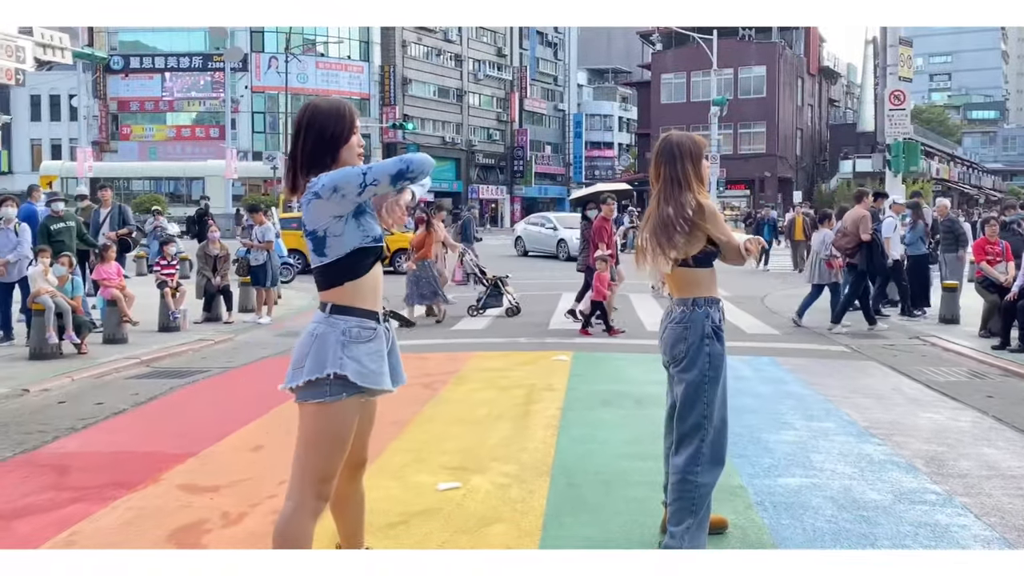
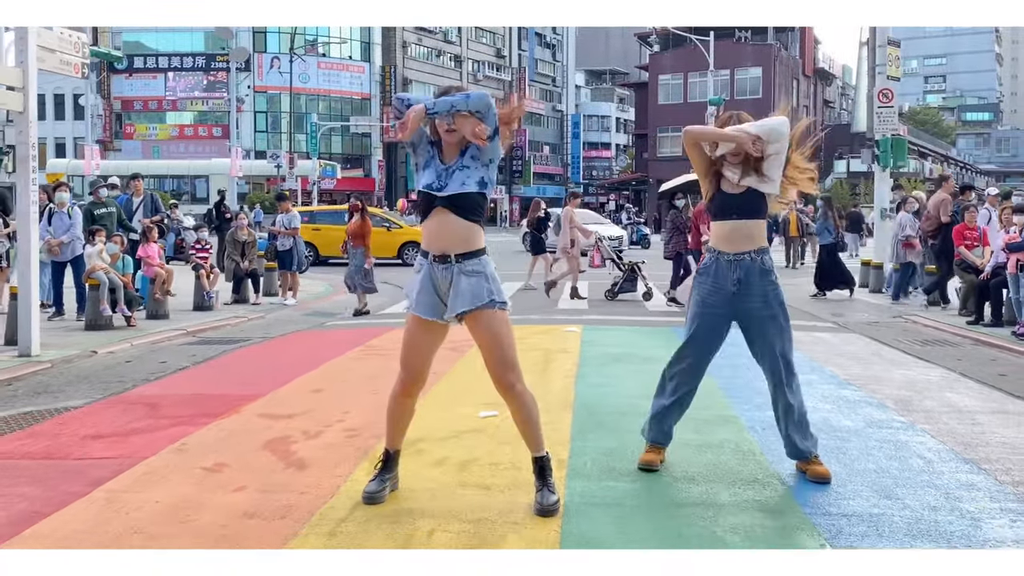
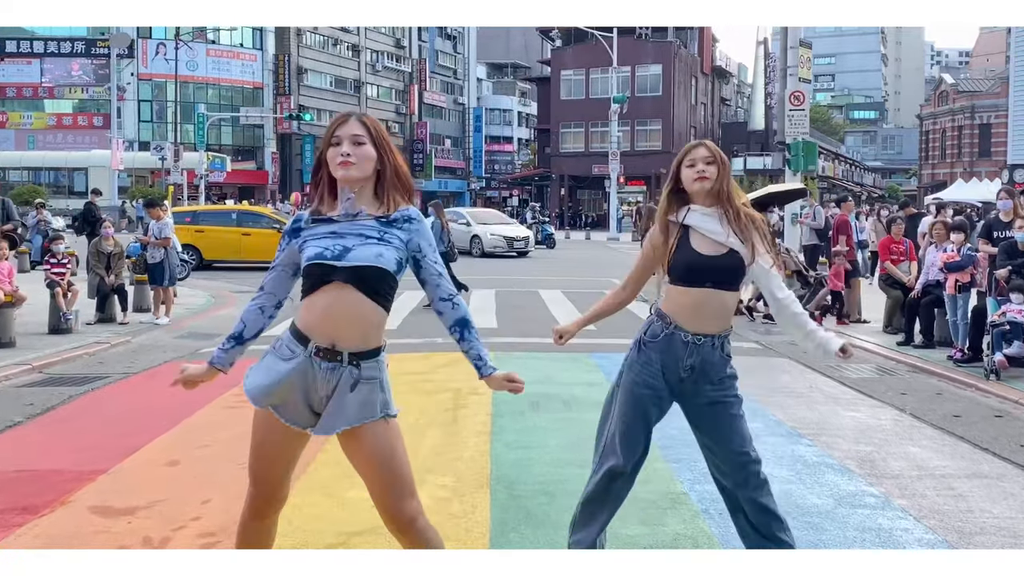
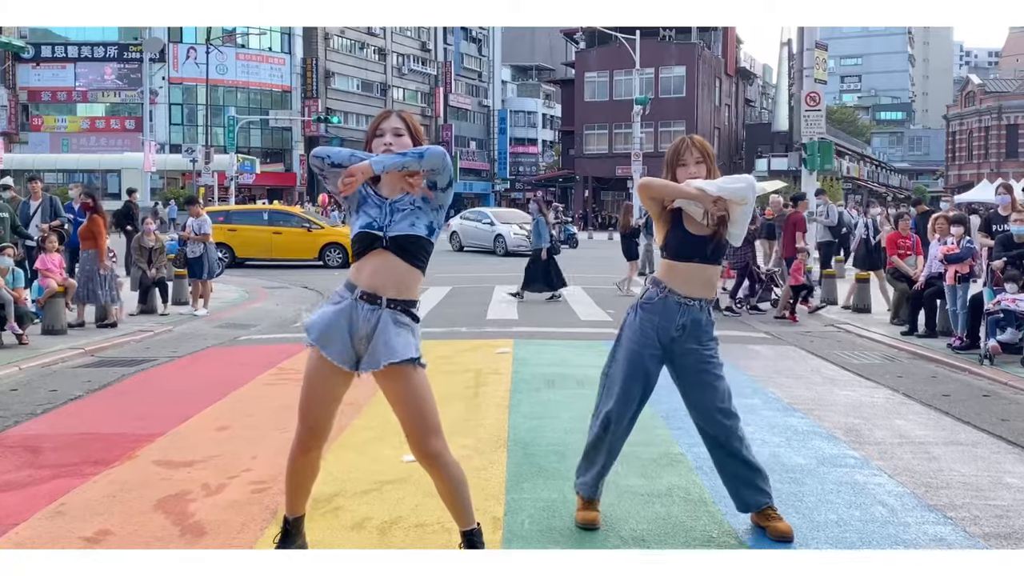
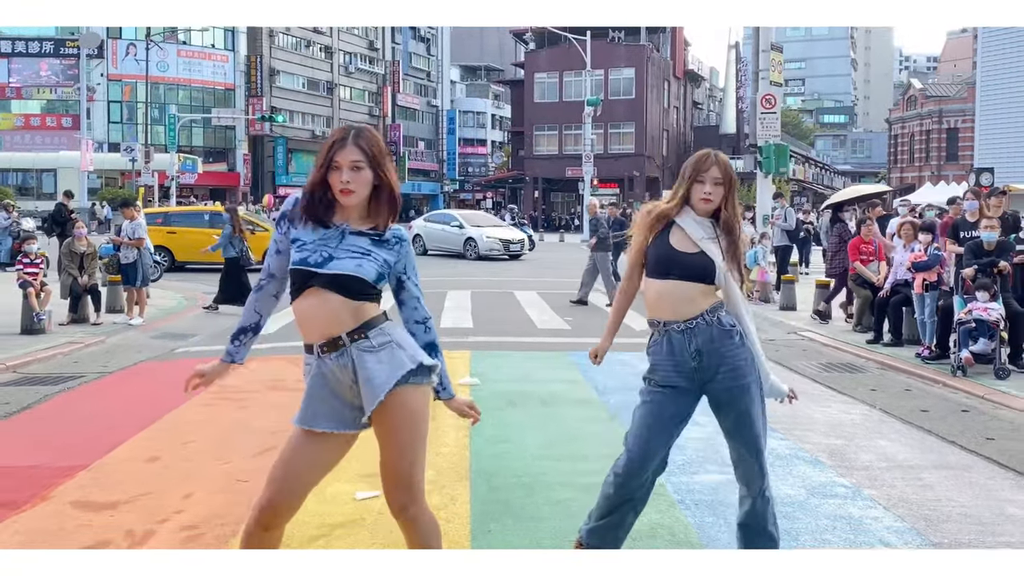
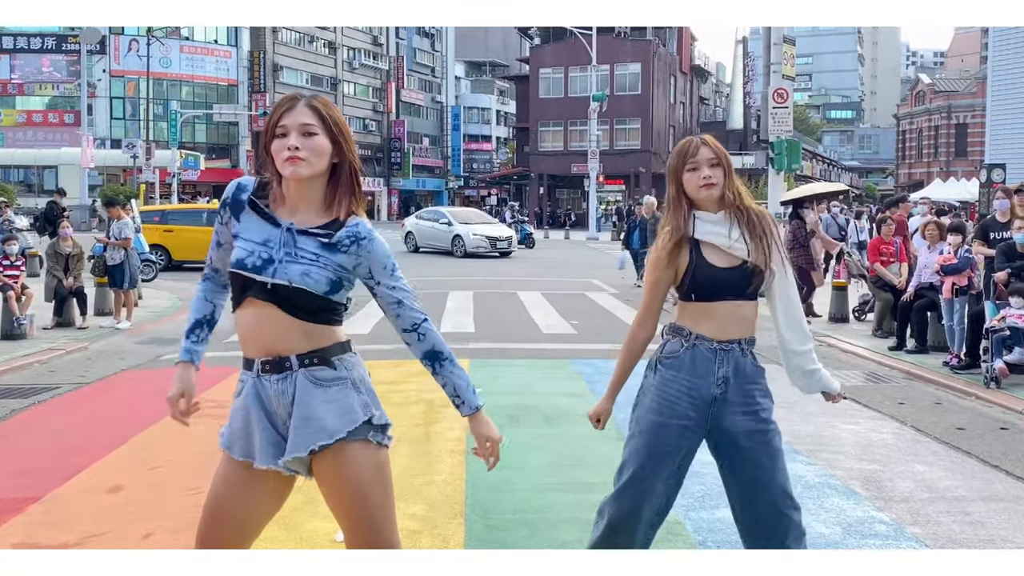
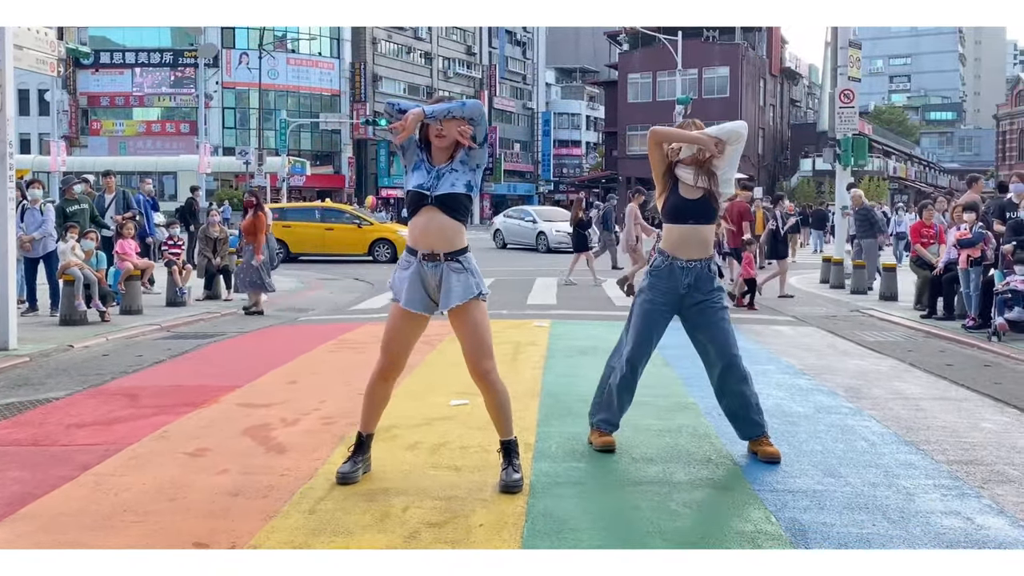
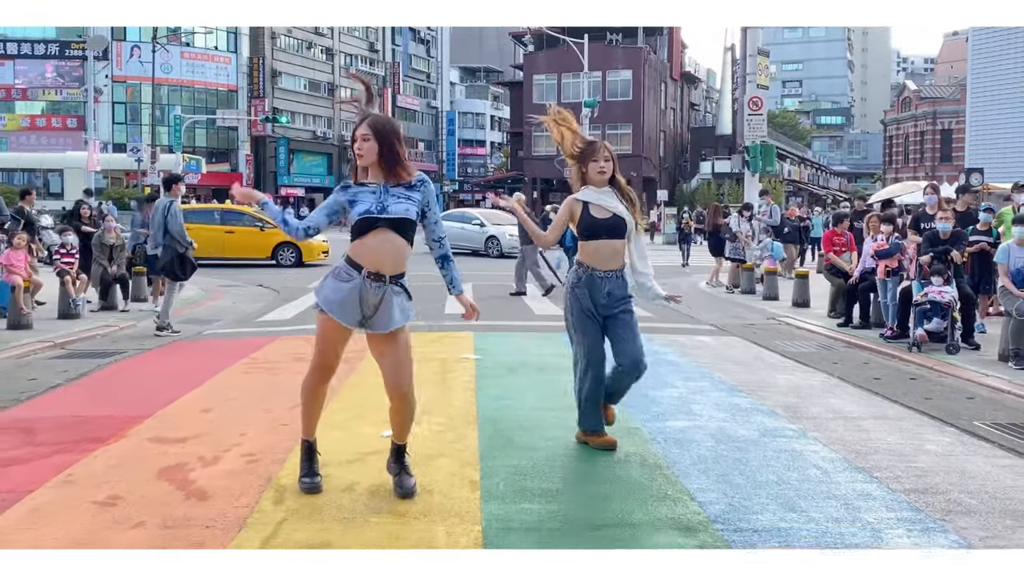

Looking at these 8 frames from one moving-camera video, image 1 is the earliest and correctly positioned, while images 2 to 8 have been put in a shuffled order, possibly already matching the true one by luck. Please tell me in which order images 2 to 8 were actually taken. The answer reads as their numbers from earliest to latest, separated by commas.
2, 7, 4, 3, 6, 5, 8
